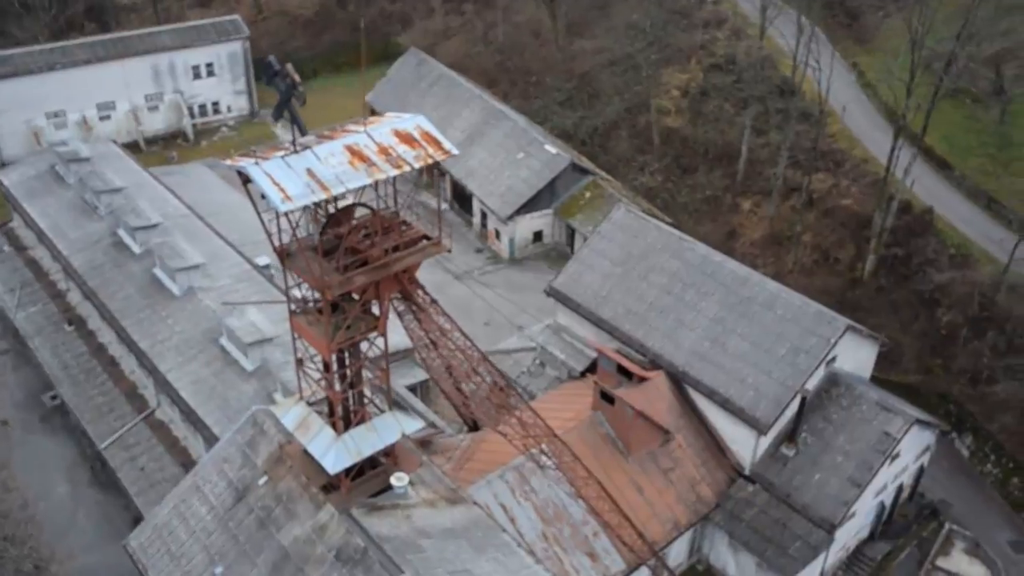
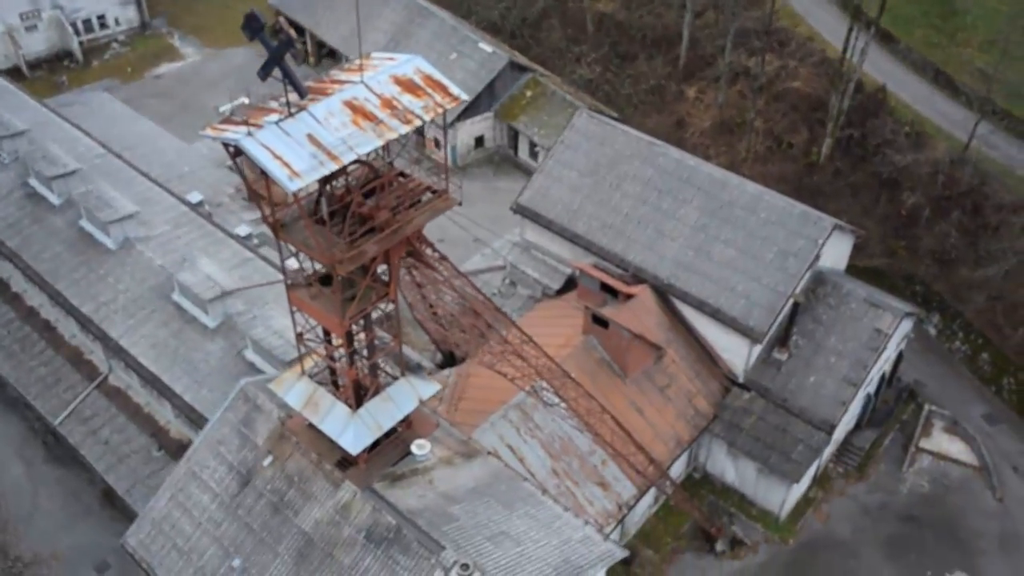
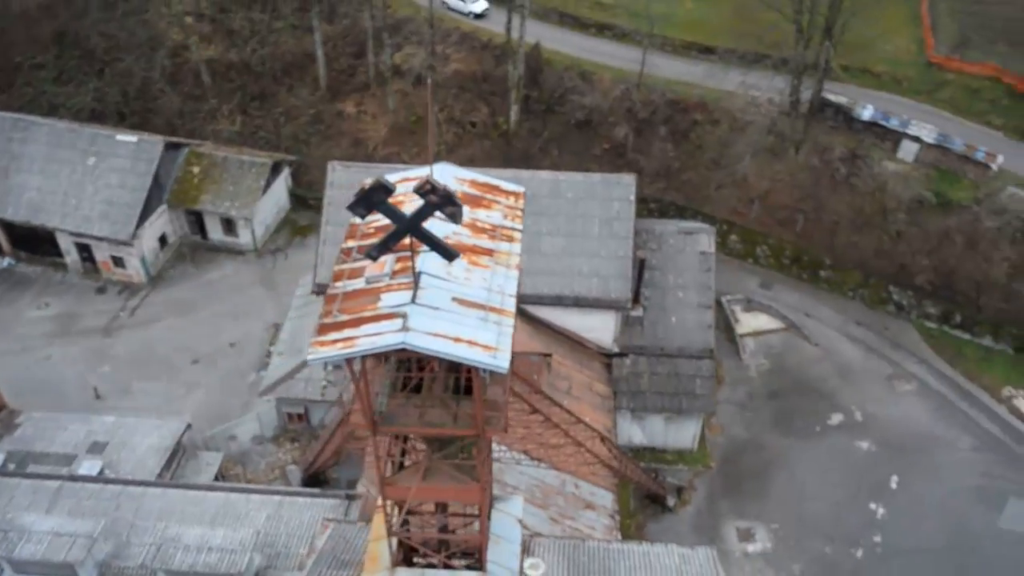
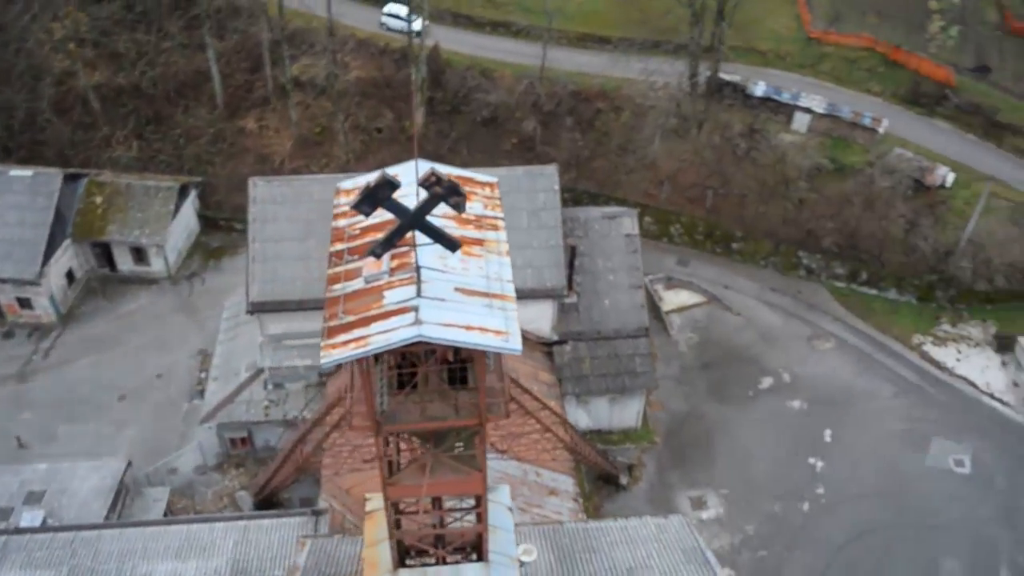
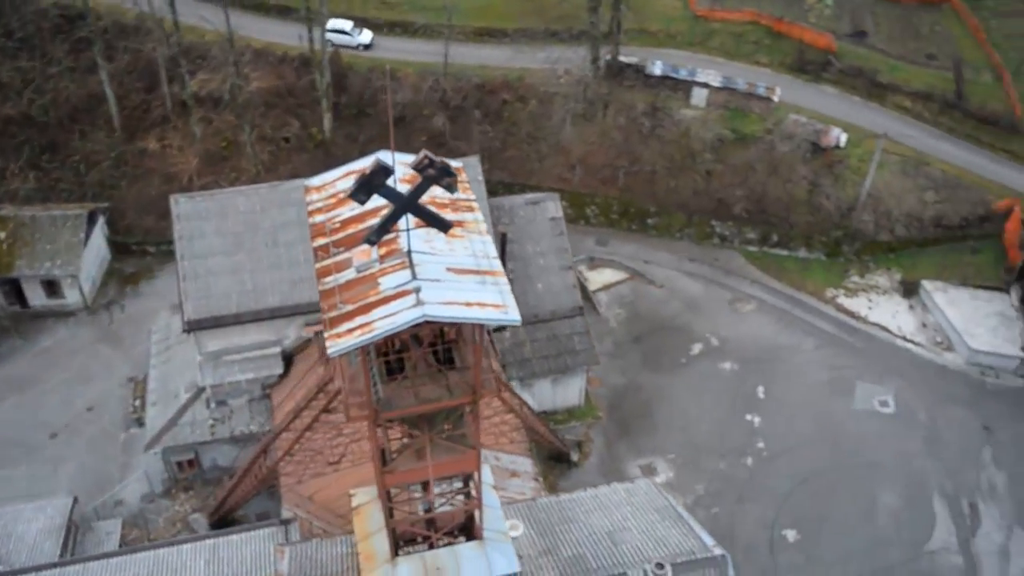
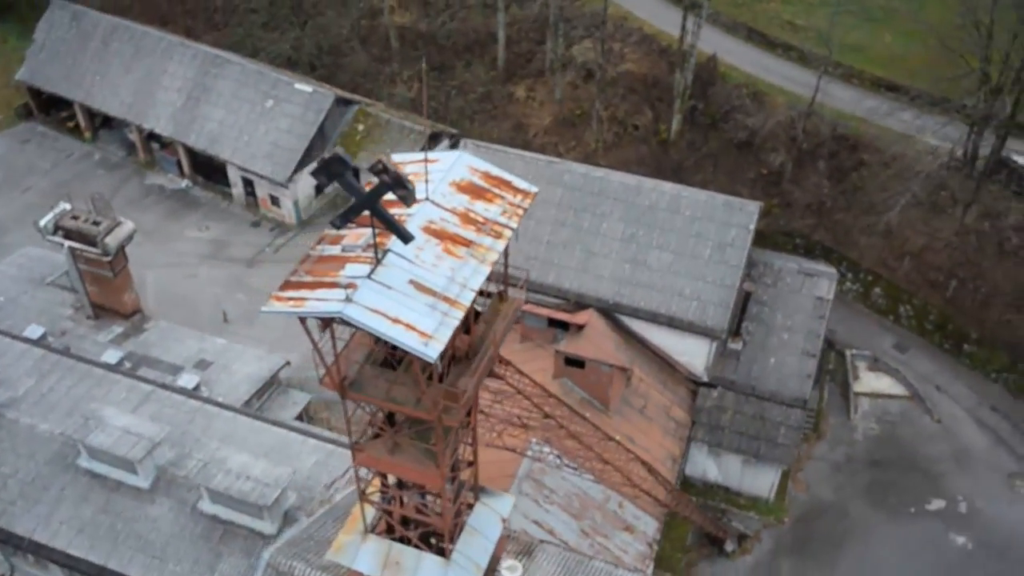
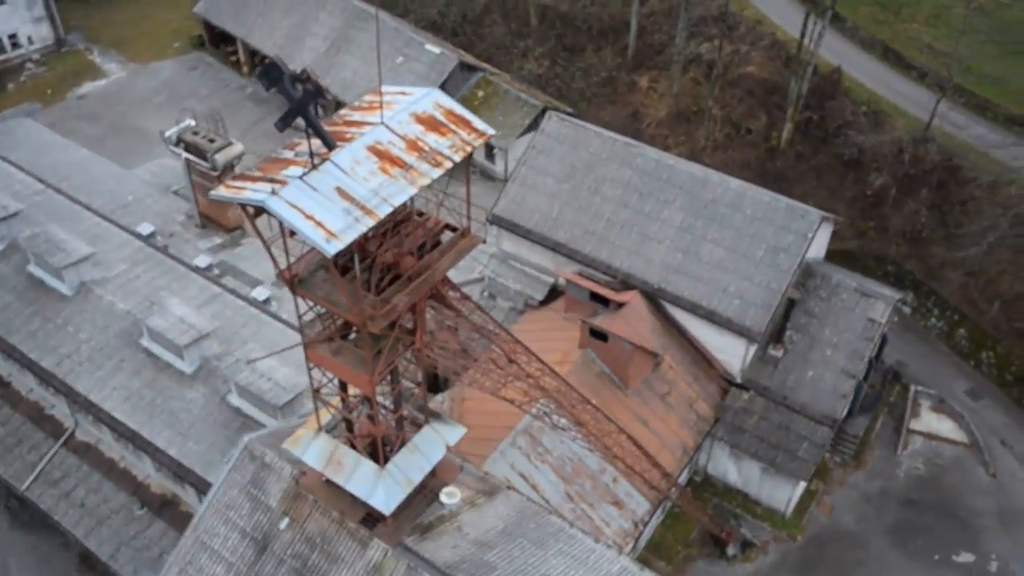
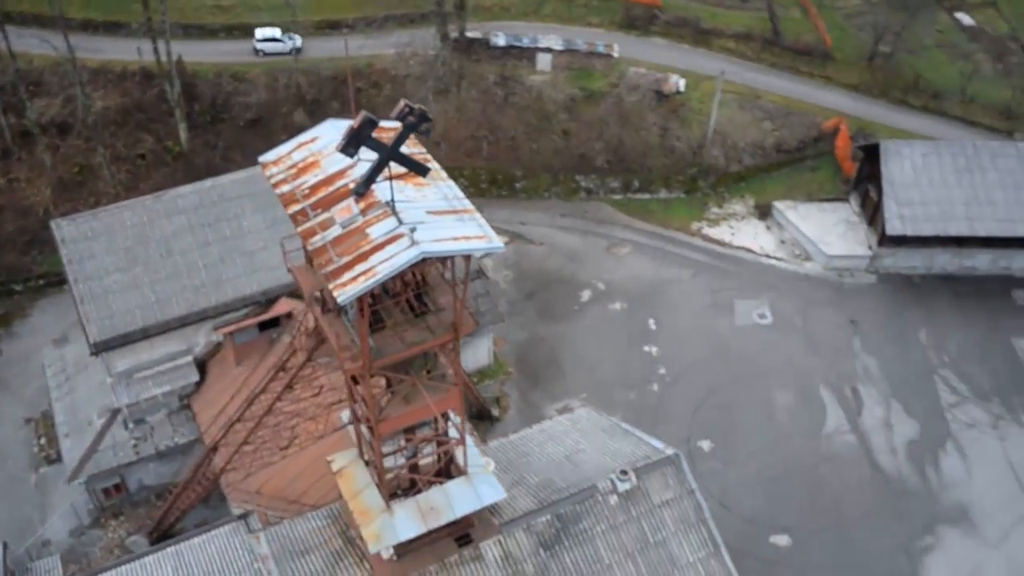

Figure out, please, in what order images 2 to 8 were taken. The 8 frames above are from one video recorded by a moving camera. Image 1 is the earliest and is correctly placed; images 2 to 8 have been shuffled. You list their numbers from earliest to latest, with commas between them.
2, 7, 6, 3, 4, 5, 8
